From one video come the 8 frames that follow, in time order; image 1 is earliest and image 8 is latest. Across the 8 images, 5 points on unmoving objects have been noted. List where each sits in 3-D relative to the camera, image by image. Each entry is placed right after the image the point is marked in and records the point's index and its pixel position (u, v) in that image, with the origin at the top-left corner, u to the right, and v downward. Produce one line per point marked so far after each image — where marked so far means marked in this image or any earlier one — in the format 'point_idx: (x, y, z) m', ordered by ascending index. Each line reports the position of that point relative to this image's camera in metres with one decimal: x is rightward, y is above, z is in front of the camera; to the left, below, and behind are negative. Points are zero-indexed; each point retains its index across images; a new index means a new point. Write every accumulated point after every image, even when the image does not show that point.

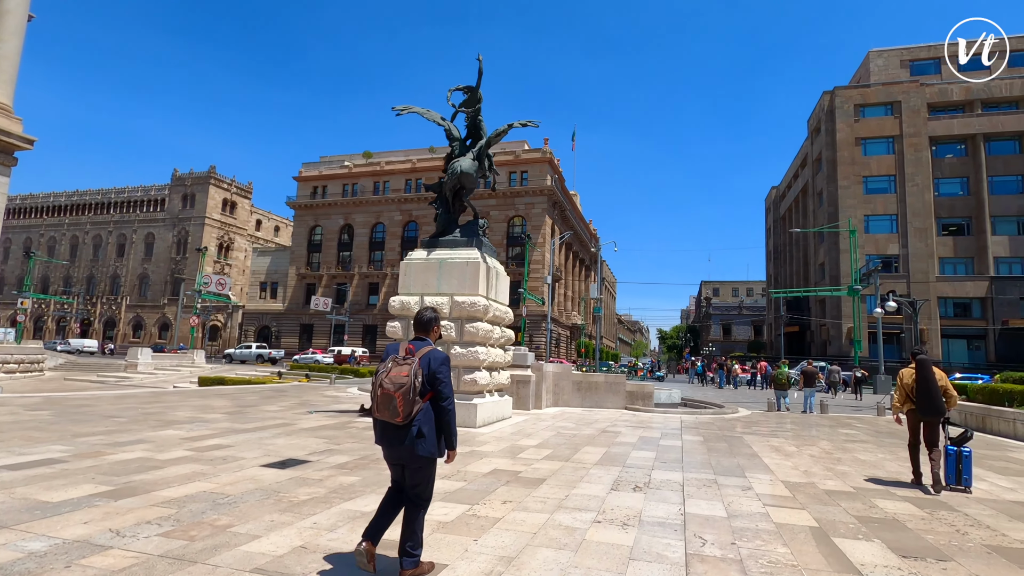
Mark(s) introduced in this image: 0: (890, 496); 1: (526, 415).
0: (+3.9, -2.1, +5.5) m
1: (+0.3, -2.9, +12.1) m
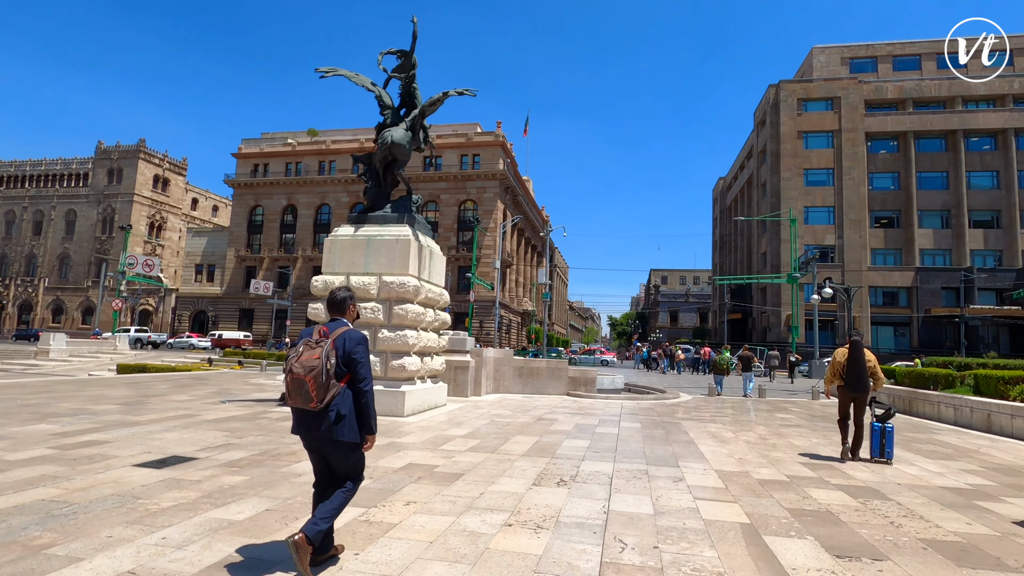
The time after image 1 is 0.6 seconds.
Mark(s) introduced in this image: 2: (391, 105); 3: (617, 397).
0: (+3.0, -1.9, +5.2) m
1: (-1.1, -2.5, +11.5) m
2: (-2.4, +3.6, +10.6) m
3: (+2.7, -2.8, +13.8) m
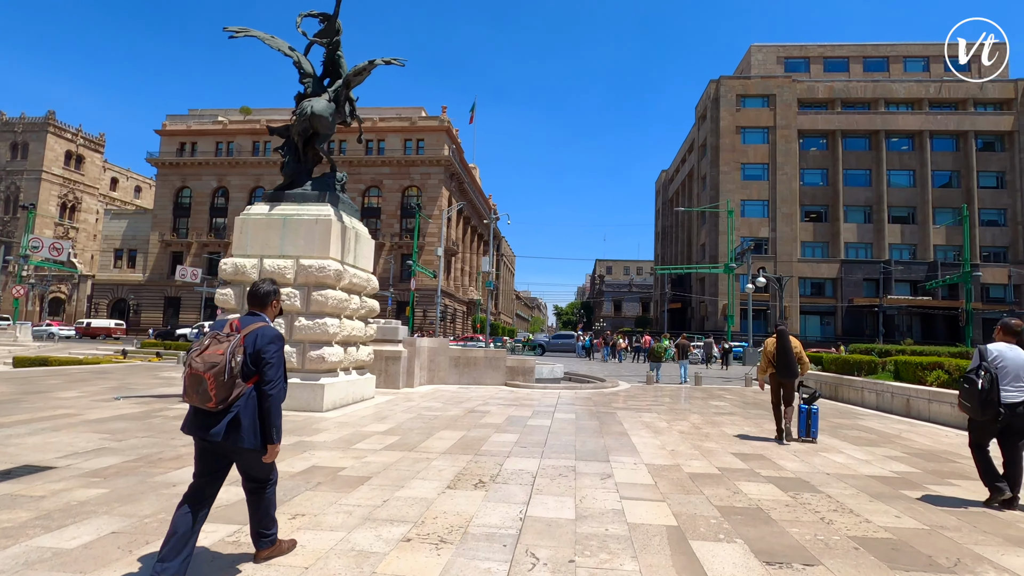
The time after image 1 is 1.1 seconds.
0: (+2.3, -1.8, +5.0) m
1: (-2.4, -2.2, +10.9) m
2: (-3.6, +3.9, +9.8) m
3: (+1.1, -2.5, +13.5) m
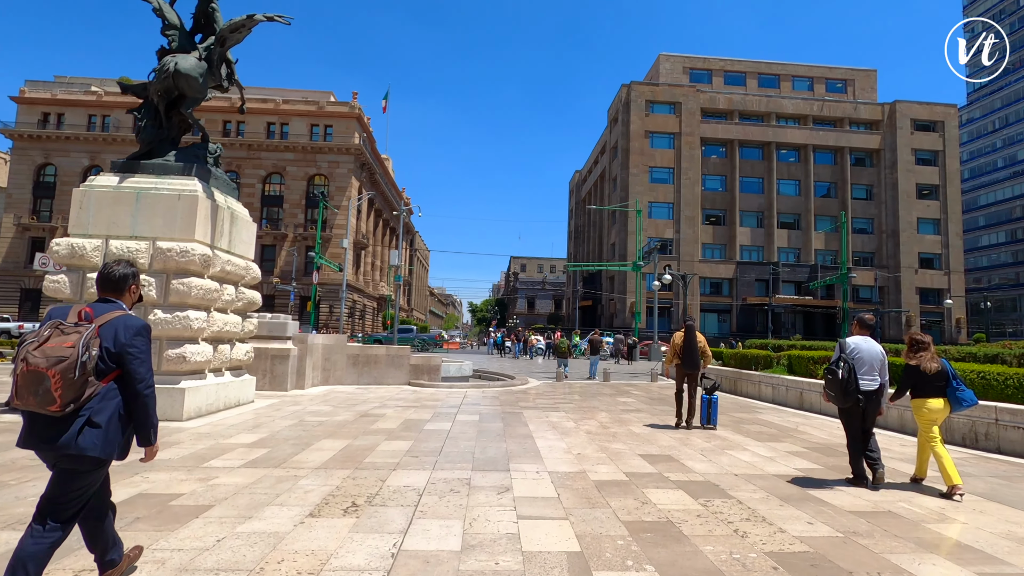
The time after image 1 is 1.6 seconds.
0: (+1.3, -1.7, +4.6) m
1: (-4.3, -2.0, +9.7) m
2: (-5.2, +4.1, +8.4) m
3: (-1.2, -2.3, +12.9) m
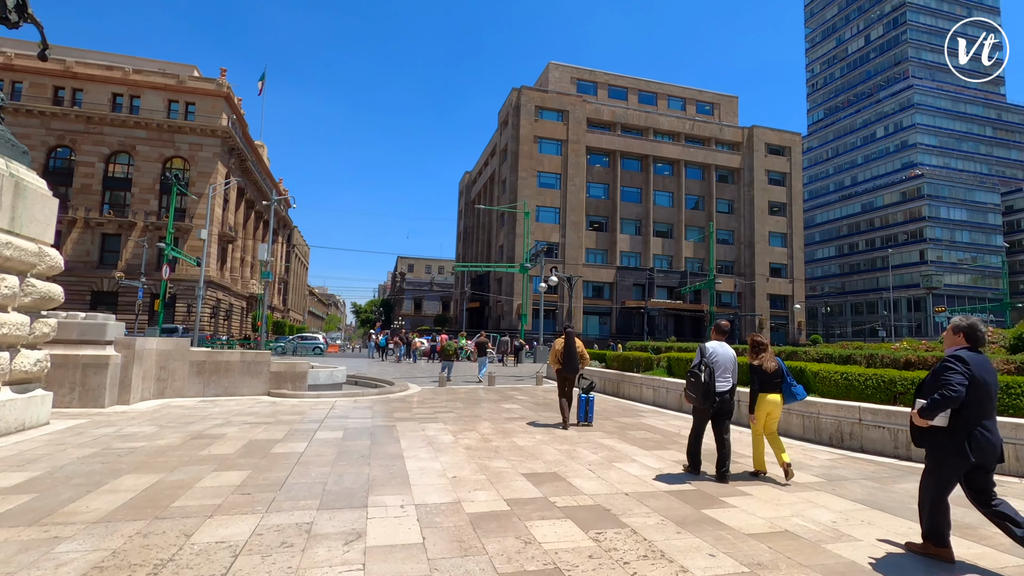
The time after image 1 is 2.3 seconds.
0: (+0.3, -1.7, +4.0) m
1: (-6.2, -1.9, +7.8) m
2: (-6.8, +4.2, +6.3) m
3: (-3.9, -2.3, +11.5) m
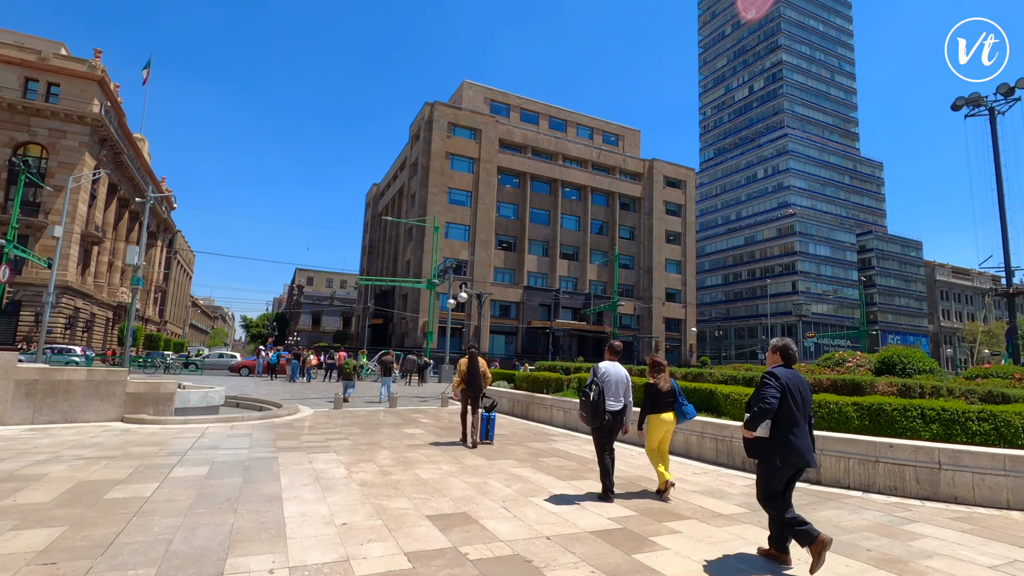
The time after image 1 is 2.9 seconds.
0: (-0.3, -1.7, +3.3) m
1: (-7.4, -1.8, +6.0) m
2: (-7.5, +4.3, +4.6) m
3: (-5.7, -2.4, +10.0) m
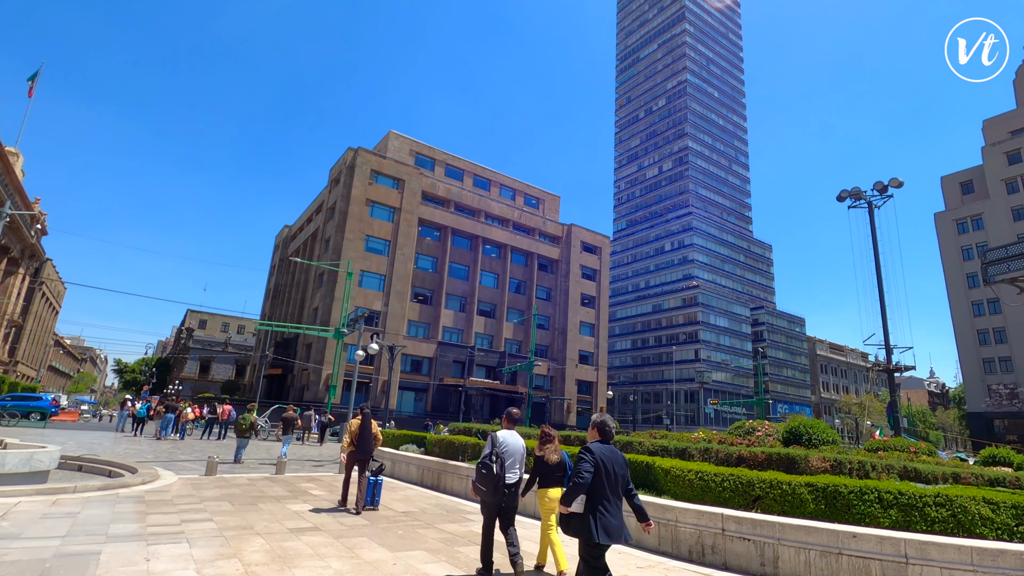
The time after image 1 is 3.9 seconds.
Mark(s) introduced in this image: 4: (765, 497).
0: (-0.7, -1.9, +2.1) m
1: (-8.1, -1.8, +3.6) m
2: (-7.6, +4.5, +2.9) m
3: (-7.1, -2.9, +7.7) m
4: (+2.8, -2.4, +6.1) m
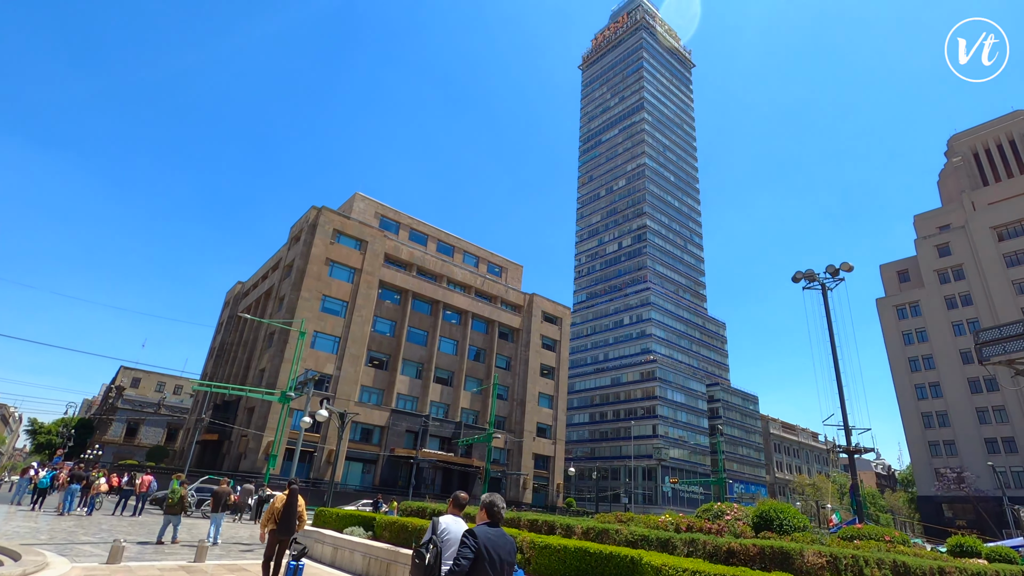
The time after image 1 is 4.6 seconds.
0: (-0.6, -2.0, +1.1) m
1: (-8.1, -1.7, +2.0) m
2: (-7.4, +4.5, +2.2) m
3: (-7.5, -3.4, +6.1) m
4: (+2.5, -3.1, +5.2) m
